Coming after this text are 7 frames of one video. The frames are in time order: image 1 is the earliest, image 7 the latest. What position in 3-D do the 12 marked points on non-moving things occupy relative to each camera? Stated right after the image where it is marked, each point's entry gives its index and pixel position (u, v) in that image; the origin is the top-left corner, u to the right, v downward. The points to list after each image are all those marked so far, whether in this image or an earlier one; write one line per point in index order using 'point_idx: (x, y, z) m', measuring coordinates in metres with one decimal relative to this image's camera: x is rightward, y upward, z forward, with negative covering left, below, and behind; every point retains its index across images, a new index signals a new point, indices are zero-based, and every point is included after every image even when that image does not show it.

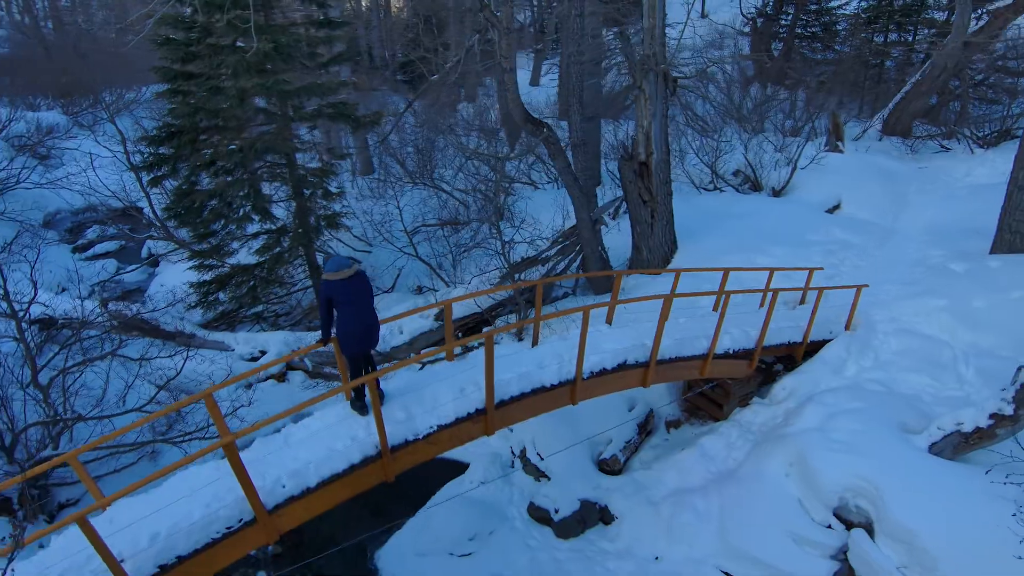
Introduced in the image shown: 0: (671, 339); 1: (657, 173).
0: (+1.8, -0.6, +7.4) m
1: (+2.3, +1.8, +10.5) m
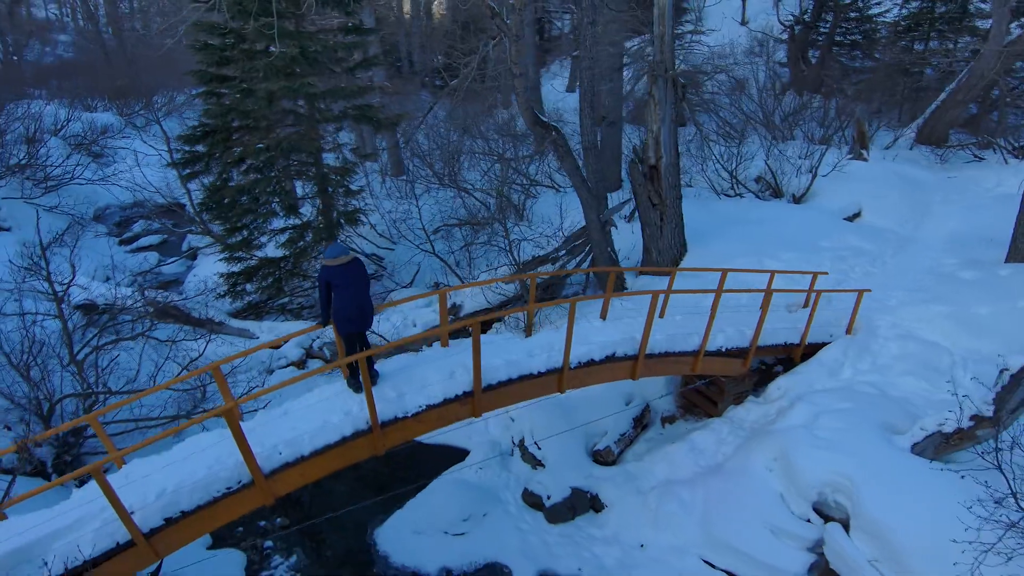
0: (+1.7, -0.5, +7.7) m
1: (+2.5, +1.8, +10.7) m
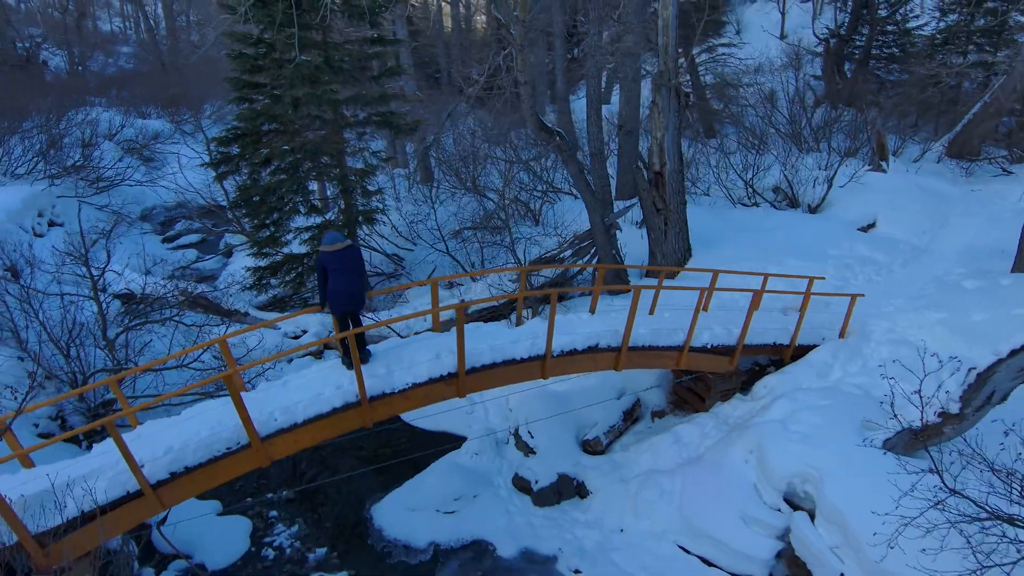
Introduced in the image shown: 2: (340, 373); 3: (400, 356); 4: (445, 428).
0: (+1.6, -0.5, +8.0) m
1: (+2.7, +1.8, +11.0) m
2: (-1.7, -0.8, +6.5) m
3: (-1.1, -0.7, +6.7) m
4: (-1.0, -2.0, +9.7) m
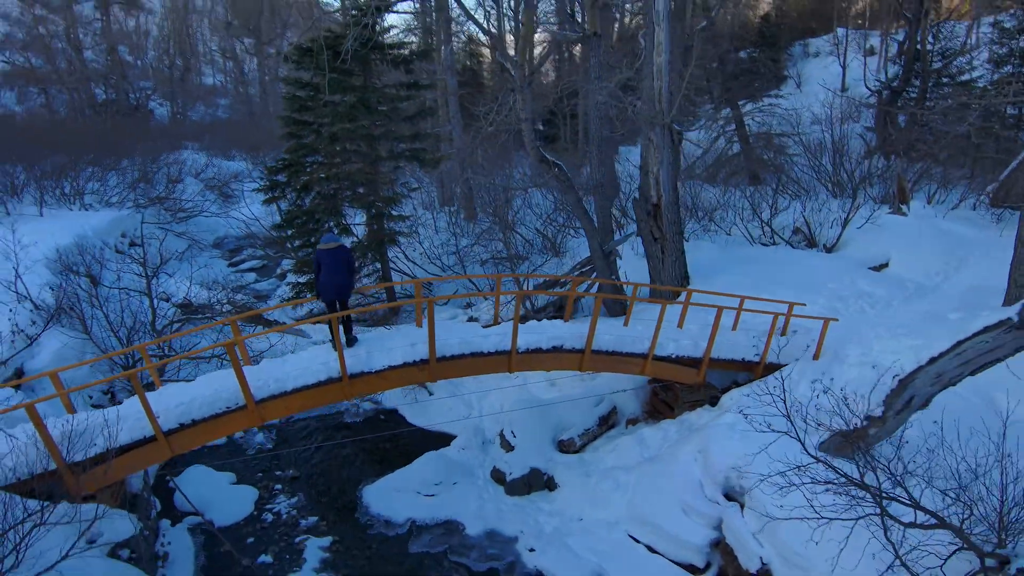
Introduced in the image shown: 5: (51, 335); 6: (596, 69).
0: (+1.4, -0.7, +8.8) m
1: (+2.8, +1.3, +11.9) m
2: (-2.1, -0.8, +7.7) m
3: (-1.5, -0.7, +7.8) m
4: (-1.1, -2.2, +10.6) m
5: (-7.0, -0.7, +10.0) m
6: (+1.5, +3.8, +11.5) m
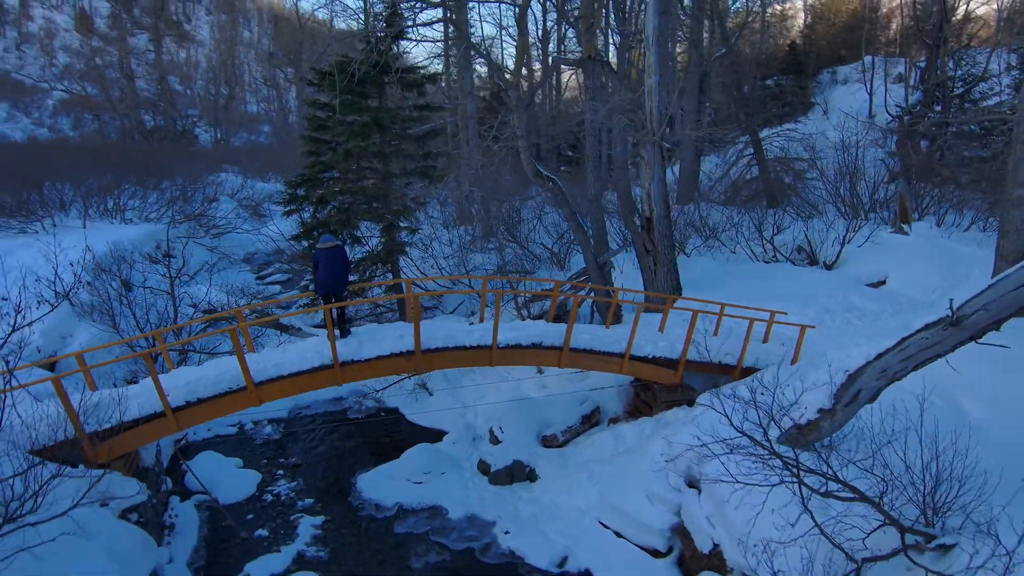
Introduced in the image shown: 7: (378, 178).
0: (+1.2, -0.7, +9.3) m
1: (+2.8, +1.1, +12.4) m
2: (-2.4, -0.7, +8.4) m
3: (-1.8, -0.6, +8.5) m
4: (-1.3, -2.3, +11.2) m
5: (-7.1, -0.7, +11.0) m
6: (+1.5, +3.6, +12.3) m
7: (-2.9, +2.4, +14.2) m
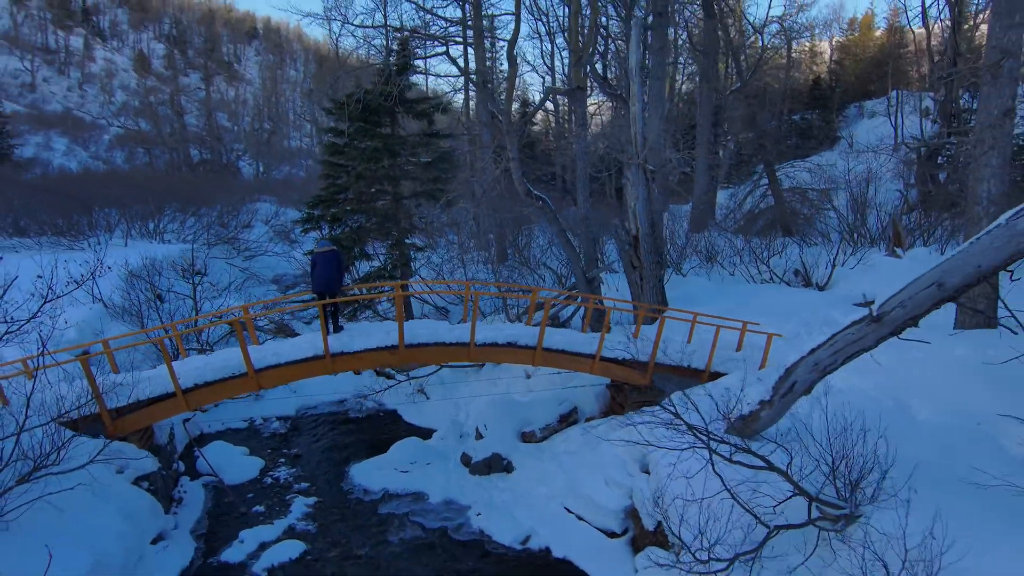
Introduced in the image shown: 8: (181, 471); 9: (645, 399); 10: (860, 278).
0: (+0.8, -0.8, +10.1) m
1: (+2.6, +0.9, +13.2) m
2: (-2.8, -0.7, +9.4) m
3: (-2.1, -0.6, +9.5) m
4: (-1.5, -2.5, +12.0) m
5: (-7.3, -0.8, +12.2) m
6: (+1.4, +3.4, +13.3) m
7: (-2.9, +2.1, +15.4) m
8: (-5.1, -2.8, +10.1) m
9: (+2.1, -1.7, +10.4) m
10: (+8.5, +0.2, +15.9) m
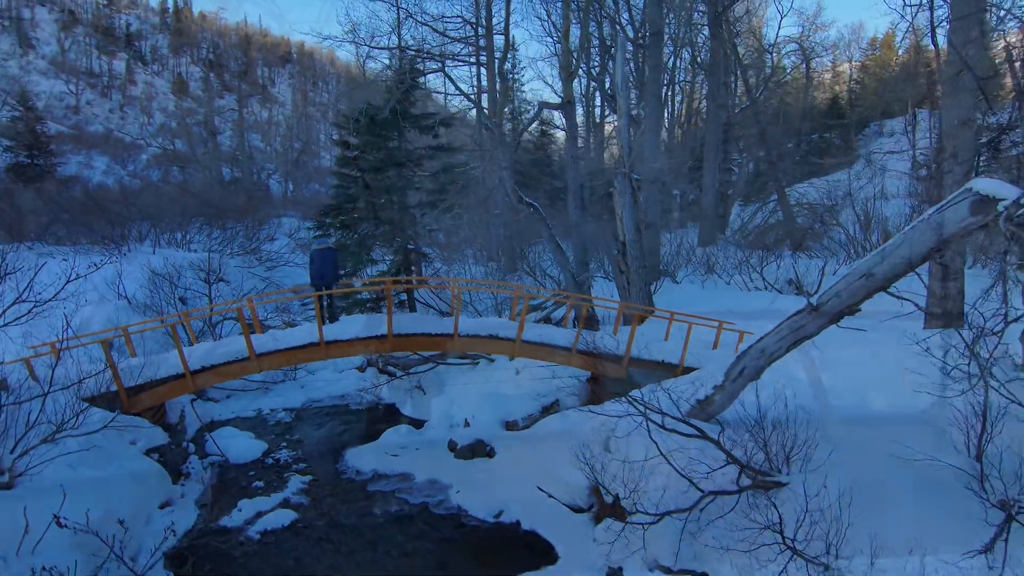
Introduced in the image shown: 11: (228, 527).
0: (+0.6, -0.7, +10.9) m
1: (+2.5, +0.8, +13.9) m
2: (-3.1, -0.6, +10.2) m
3: (-2.4, -0.5, +10.3) m
4: (-1.7, -2.5, +12.8) m
5: (-7.5, -0.7, +13.3) m
6: (+1.3, +3.3, +14.1) m
7: (-2.9, +2.0, +16.3) m
8: (-5.3, -2.7, +11.0) m
9: (+1.8, -1.7, +11.1) m
10: (+8.4, 0.0, +16.4) m
11: (-3.8, -3.2, +8.9) m
